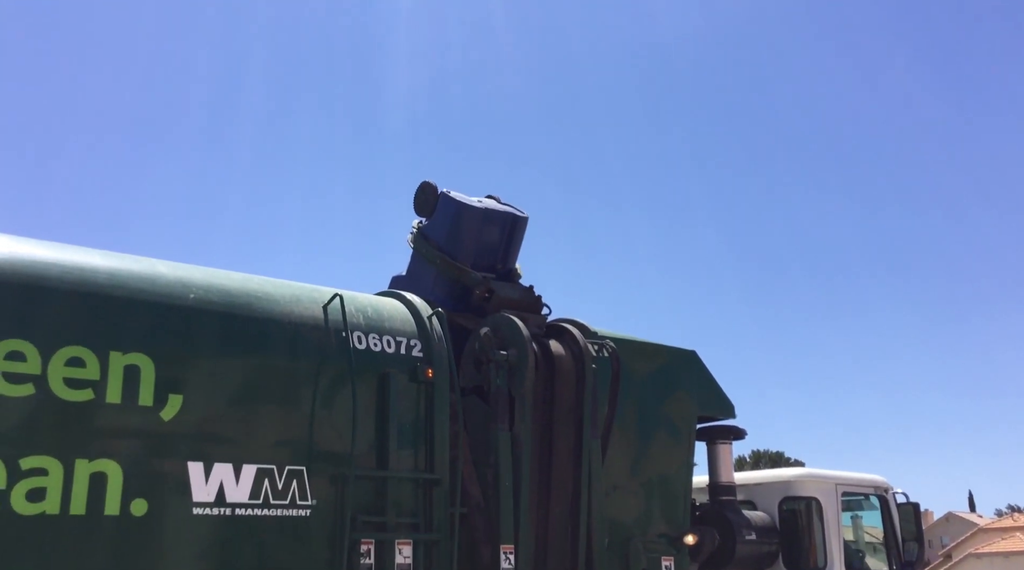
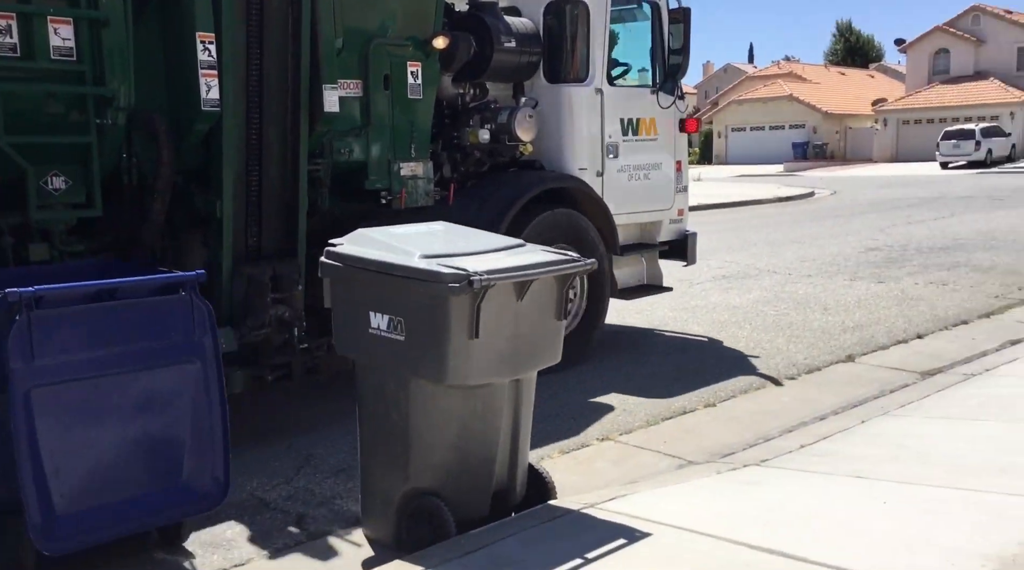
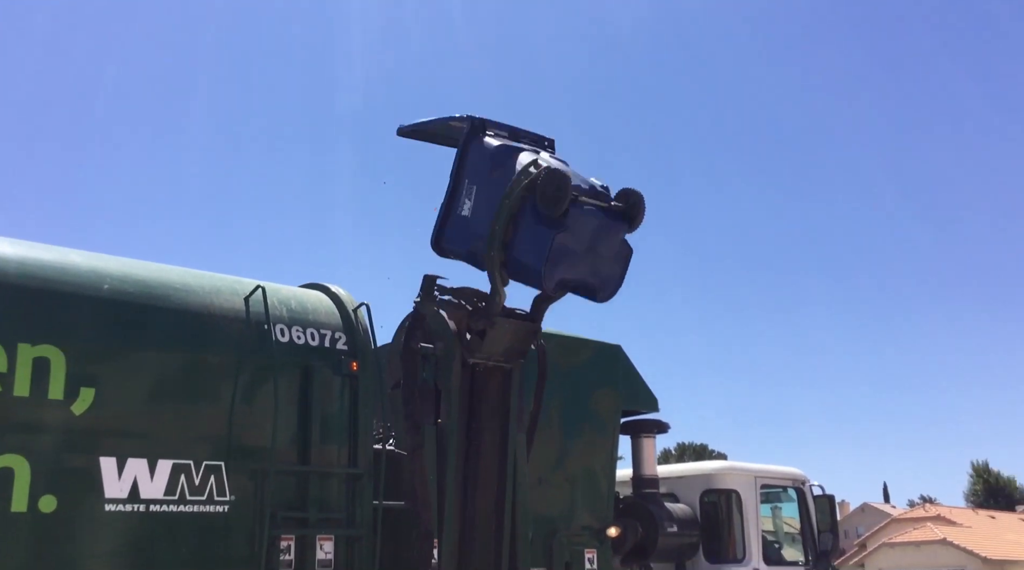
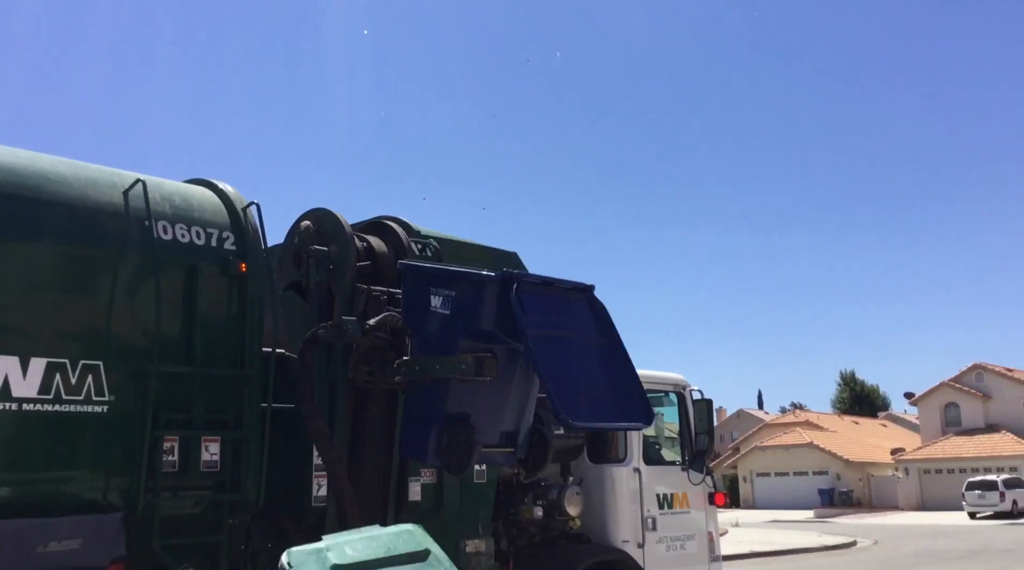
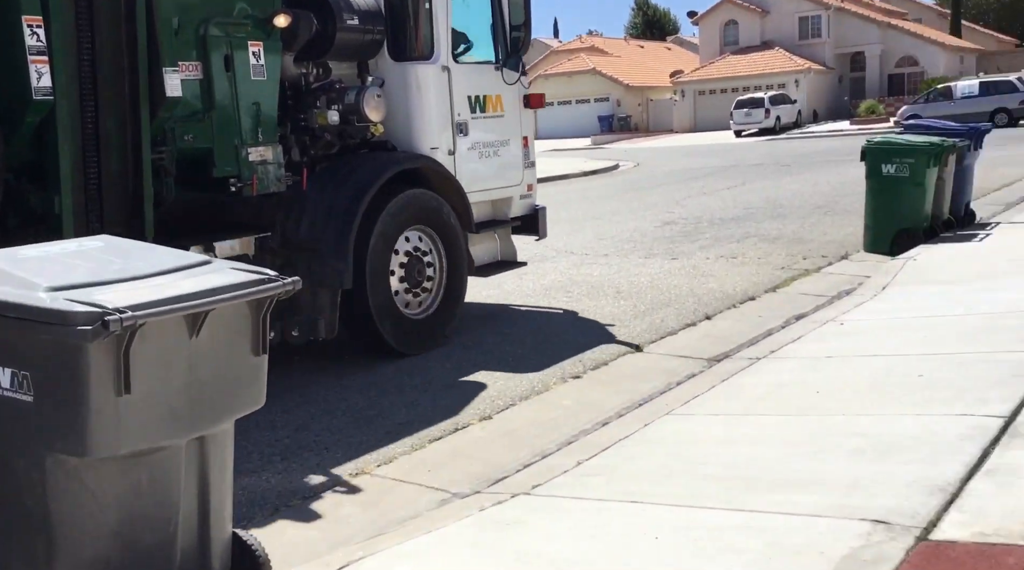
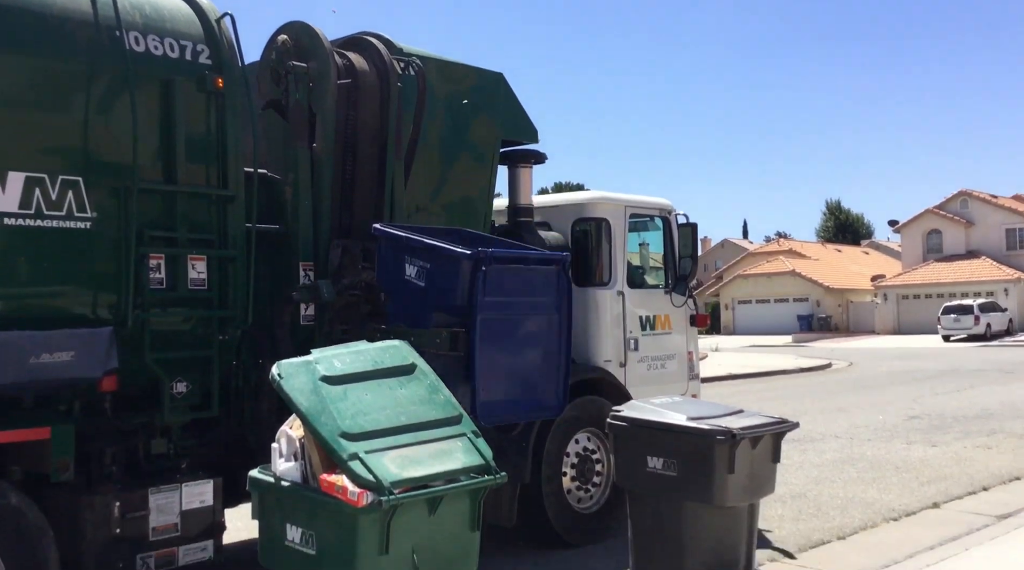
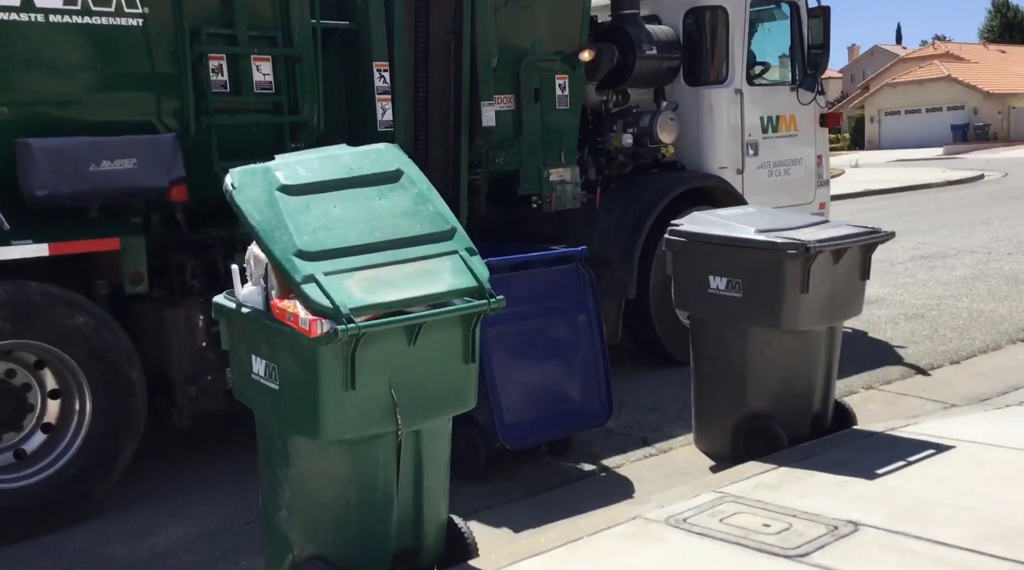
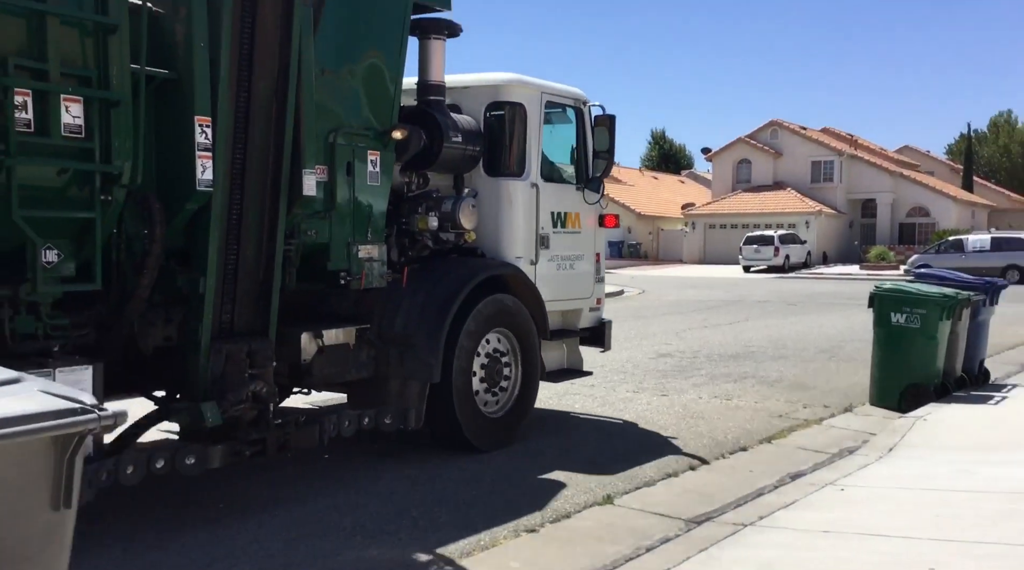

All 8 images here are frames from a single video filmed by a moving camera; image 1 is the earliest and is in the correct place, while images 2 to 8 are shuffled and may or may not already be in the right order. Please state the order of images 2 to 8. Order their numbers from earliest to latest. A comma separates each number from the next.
3, 4, 6, 7, 2, 5, 8
